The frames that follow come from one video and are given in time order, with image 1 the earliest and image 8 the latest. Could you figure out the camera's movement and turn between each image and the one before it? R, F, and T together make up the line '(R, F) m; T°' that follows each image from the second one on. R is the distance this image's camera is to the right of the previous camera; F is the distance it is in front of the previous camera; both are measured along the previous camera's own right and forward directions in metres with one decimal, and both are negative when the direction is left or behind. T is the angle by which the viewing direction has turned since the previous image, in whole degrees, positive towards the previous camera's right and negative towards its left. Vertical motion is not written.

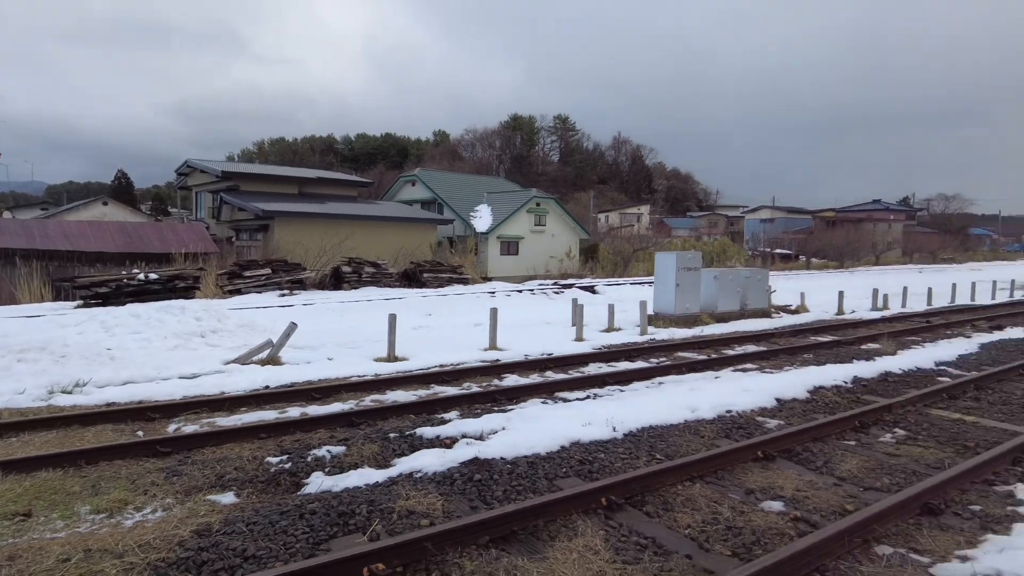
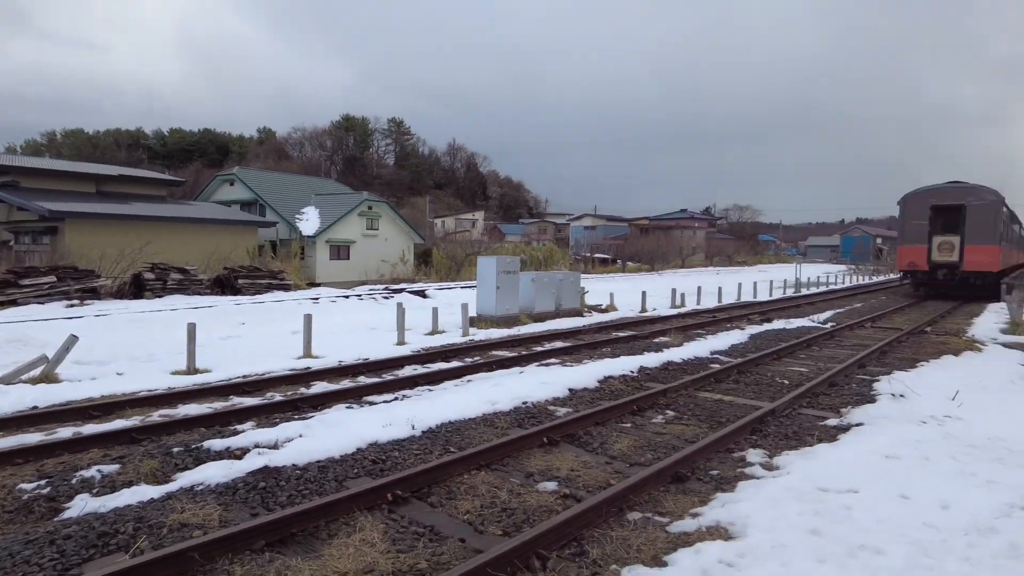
(+0.3, -0.2) m; +14°
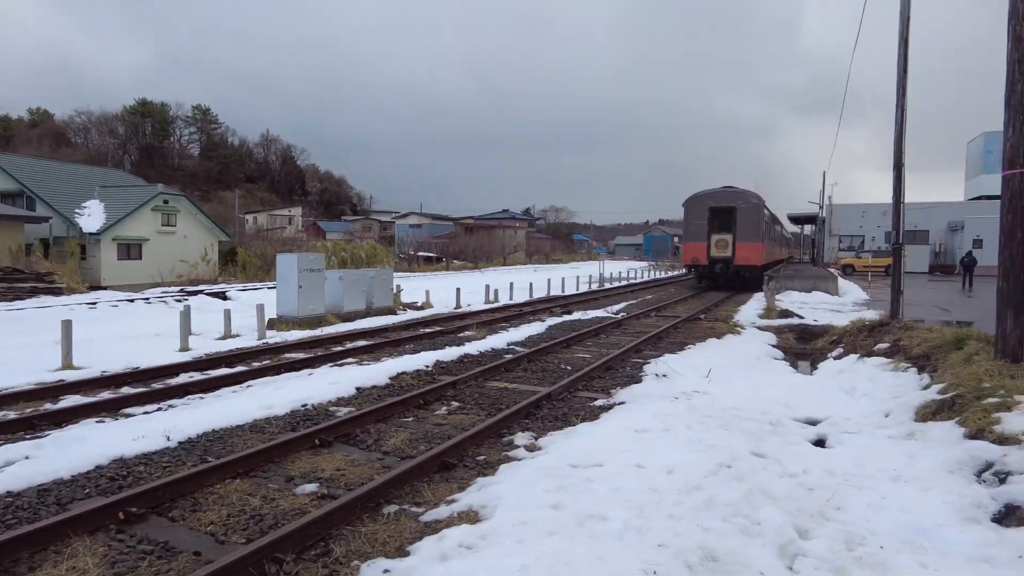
(+0.4, 0.0) m; +15°
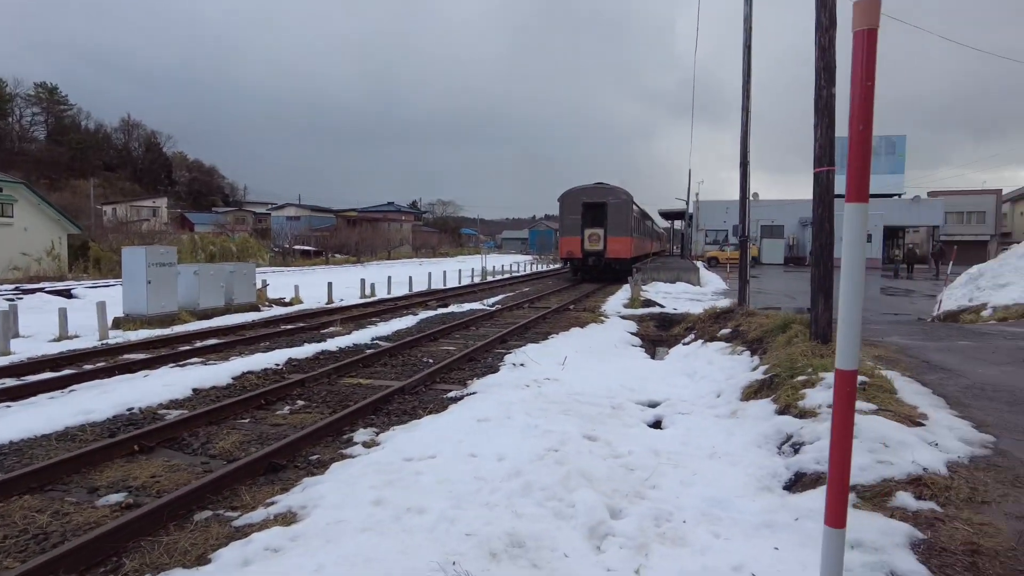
(+0.4, 0.0) m; +10°
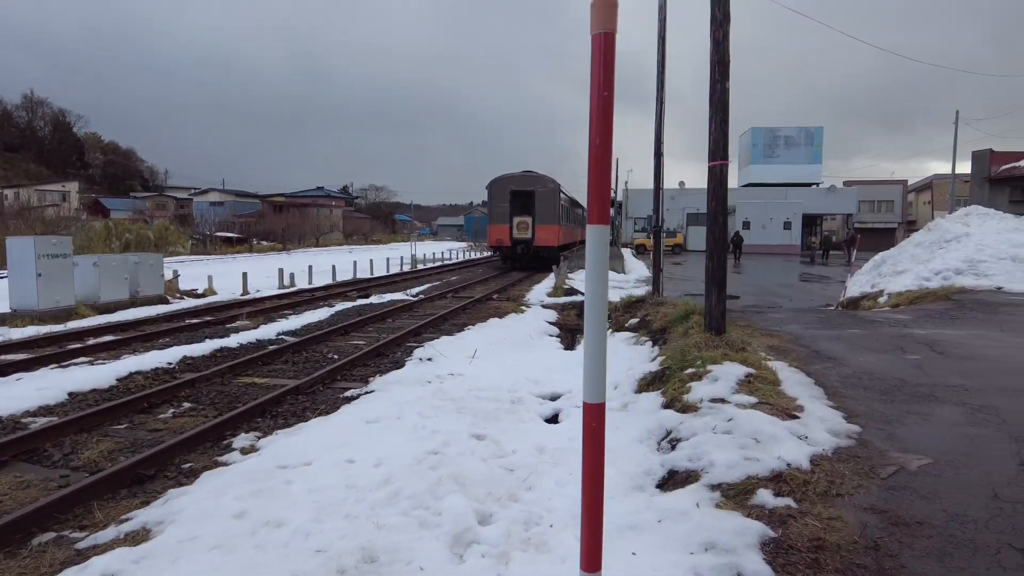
(+0.4, +0.1) m; +5°
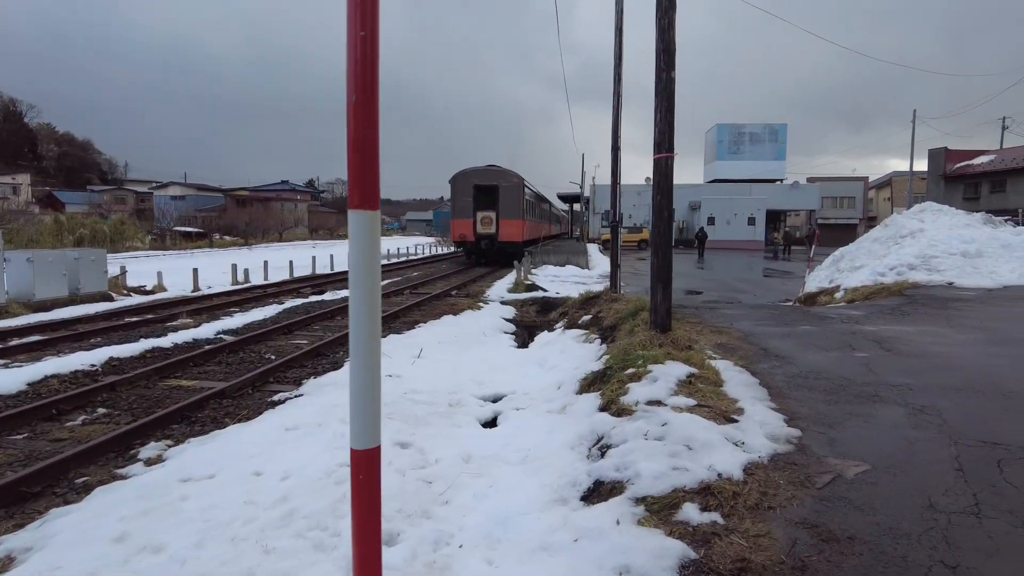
(+0.3, +0.3) m; +3°
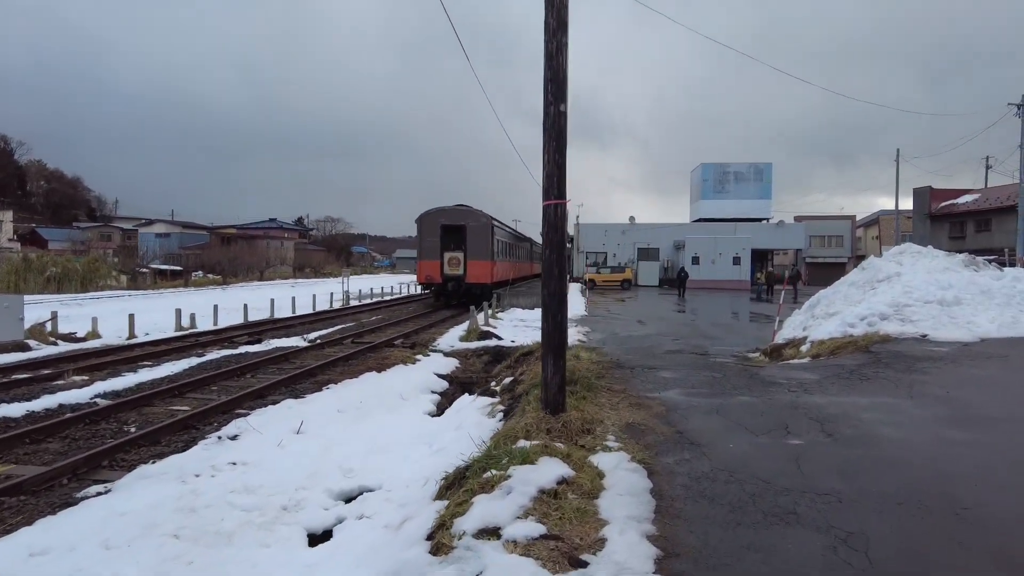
(+1.0, +1.0) m; 0°
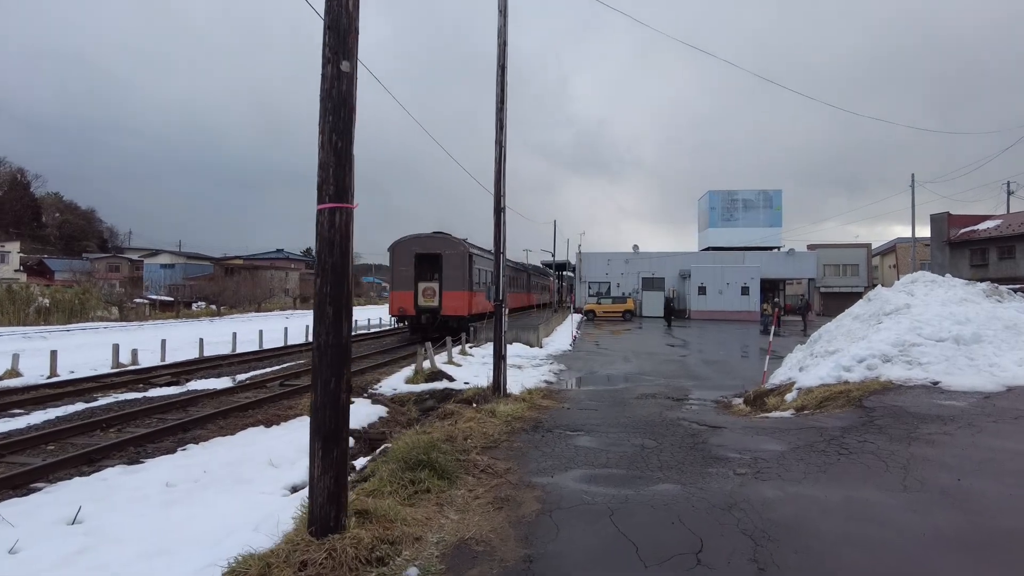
(+1.3, +1.8) m; -1°
